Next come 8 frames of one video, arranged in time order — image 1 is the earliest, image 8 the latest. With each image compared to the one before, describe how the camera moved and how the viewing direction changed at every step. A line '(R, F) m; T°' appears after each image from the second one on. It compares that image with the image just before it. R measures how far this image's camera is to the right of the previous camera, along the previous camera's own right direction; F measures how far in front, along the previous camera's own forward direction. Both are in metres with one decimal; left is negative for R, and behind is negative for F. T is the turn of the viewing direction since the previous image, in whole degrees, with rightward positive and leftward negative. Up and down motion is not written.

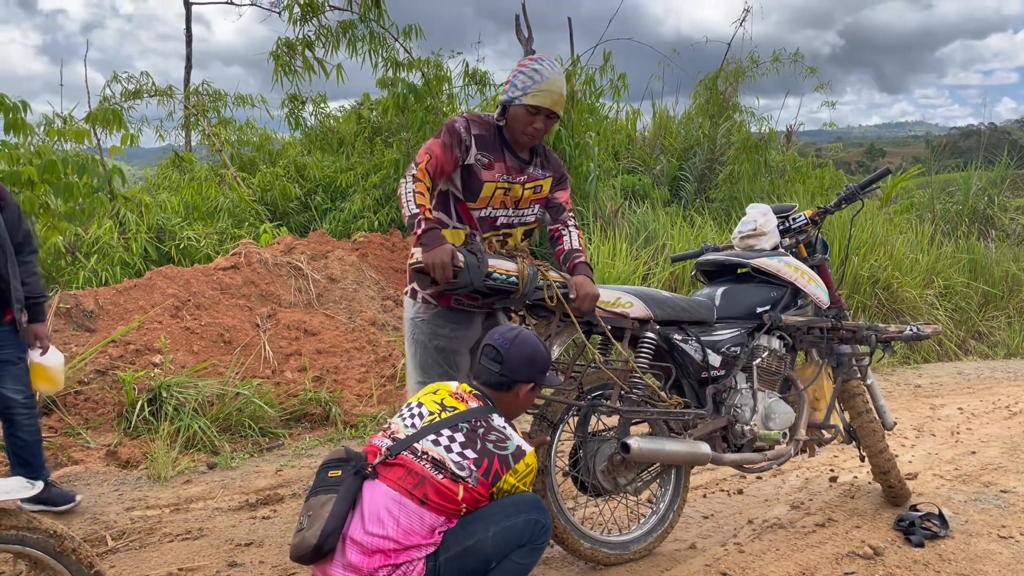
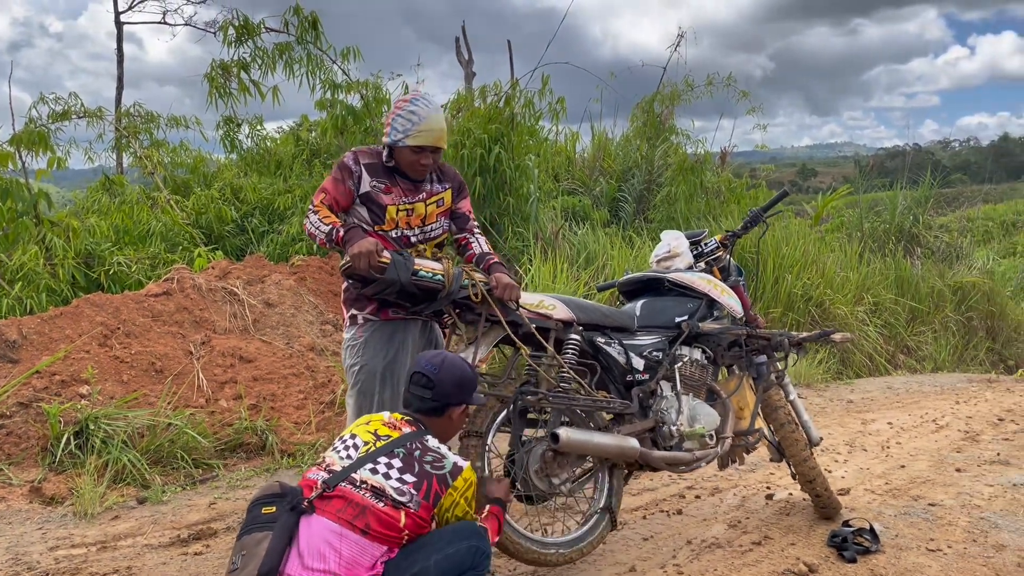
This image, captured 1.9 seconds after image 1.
(0.0, 0.0) m; +4°
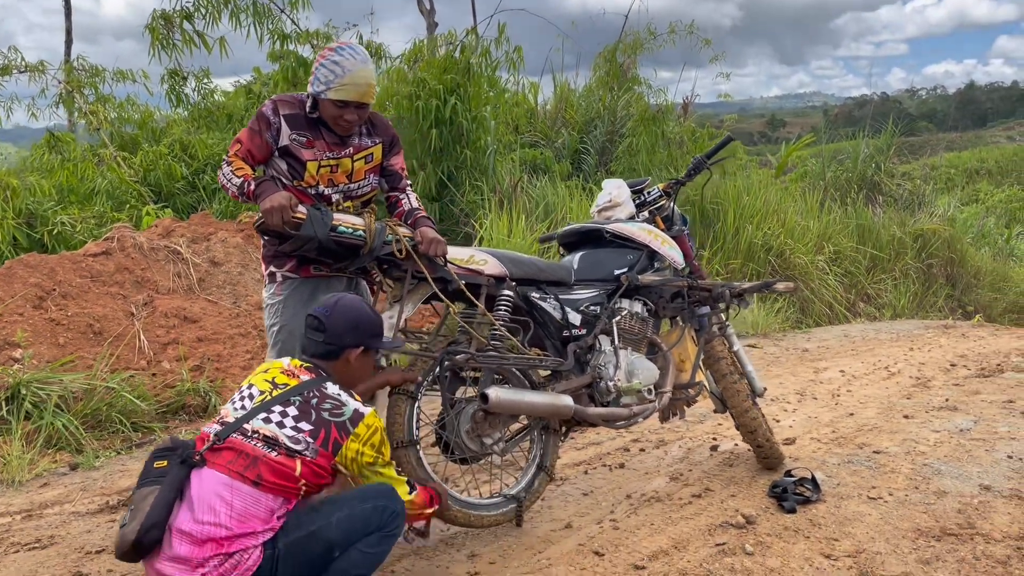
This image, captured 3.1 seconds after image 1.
(+0.2, +0.1) m; +2°
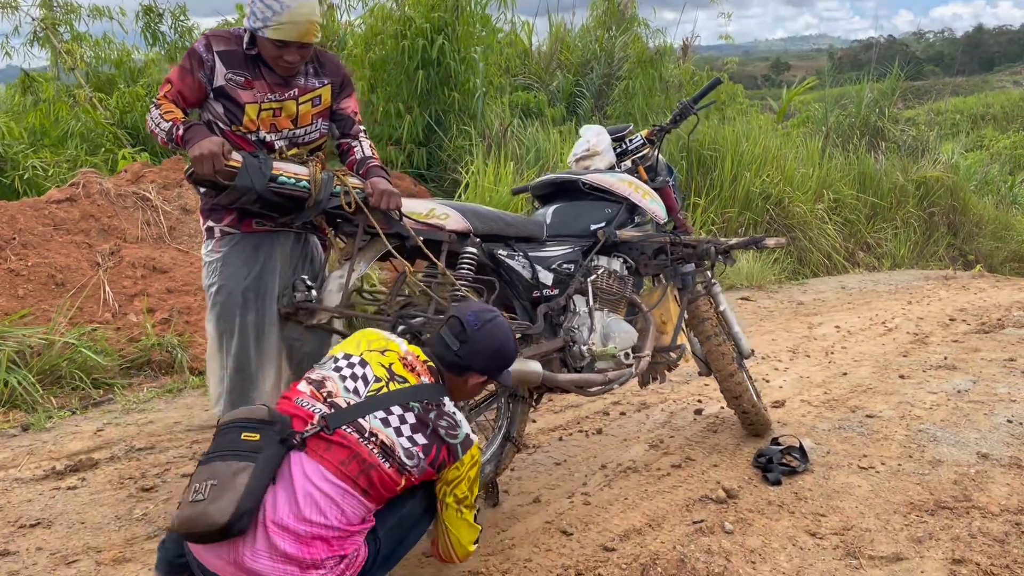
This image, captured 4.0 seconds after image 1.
(+0.1, +0.3) m; 0°
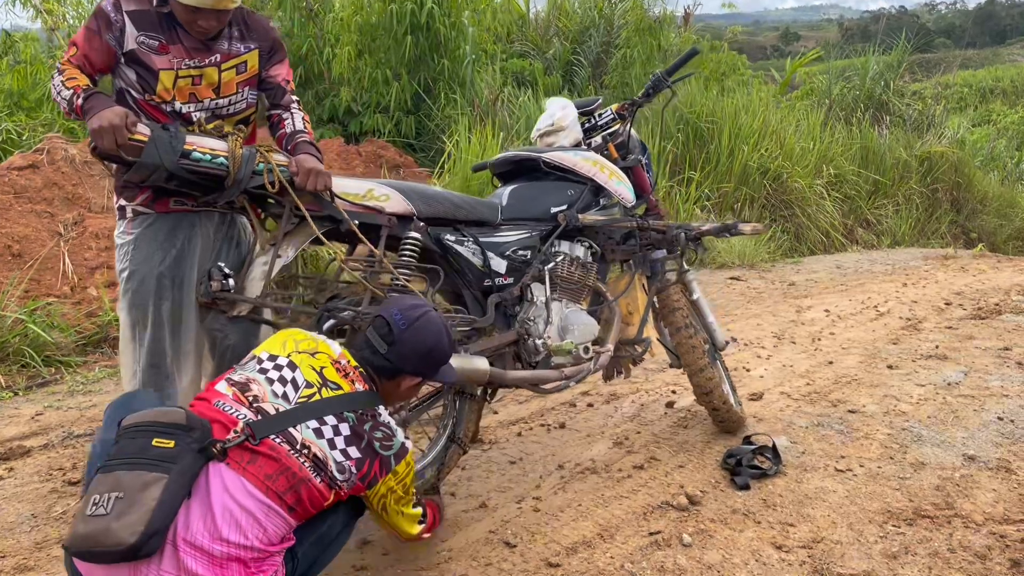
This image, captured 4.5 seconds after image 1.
(+0.2, +0.3) m; 0°
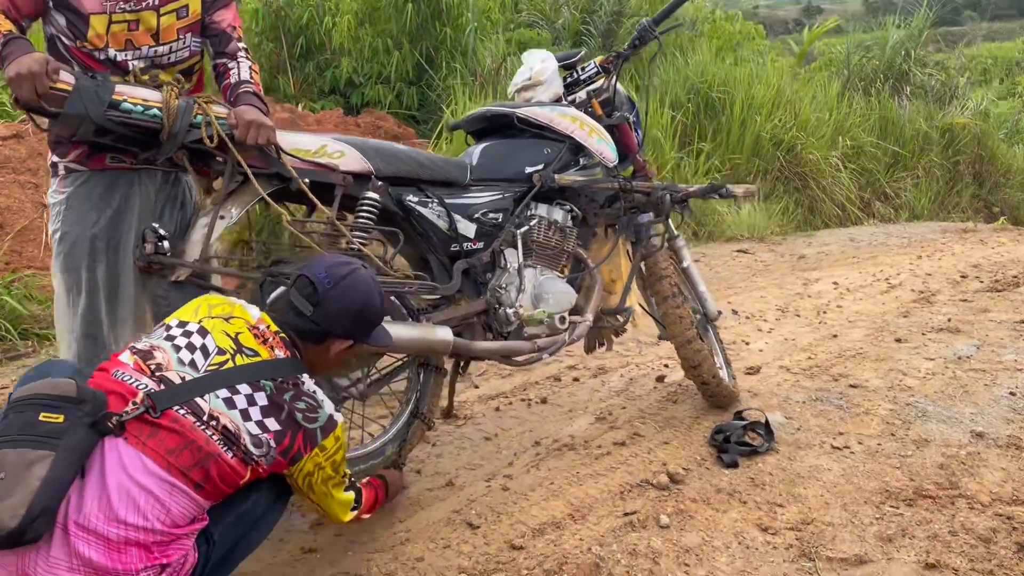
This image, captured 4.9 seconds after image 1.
(+0.2, +0.2) m; -1°
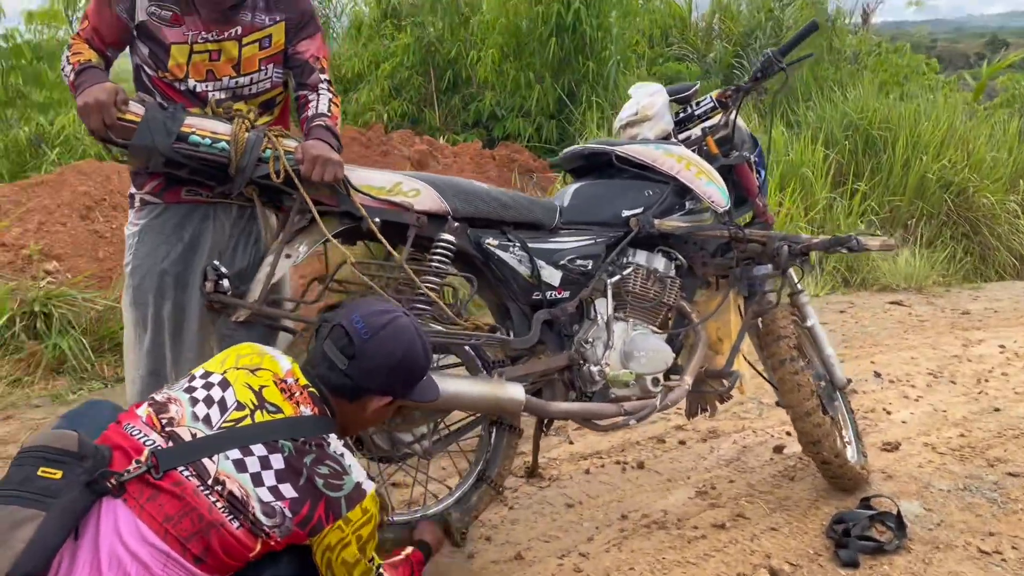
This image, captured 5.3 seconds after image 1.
(+0.2, +0.3) m; -10°
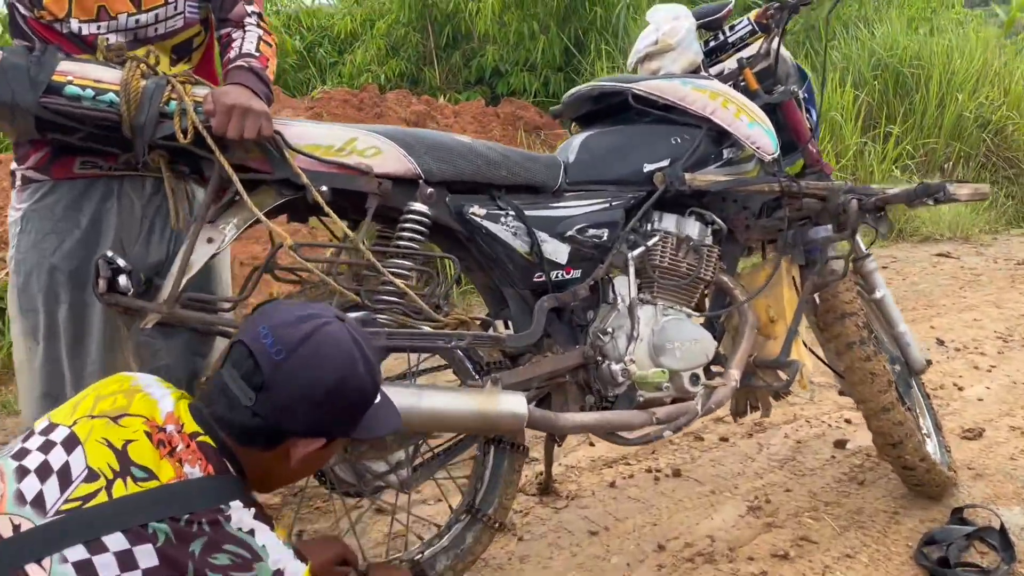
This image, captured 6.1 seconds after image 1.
(+0.1, +0.6) m; -1°
